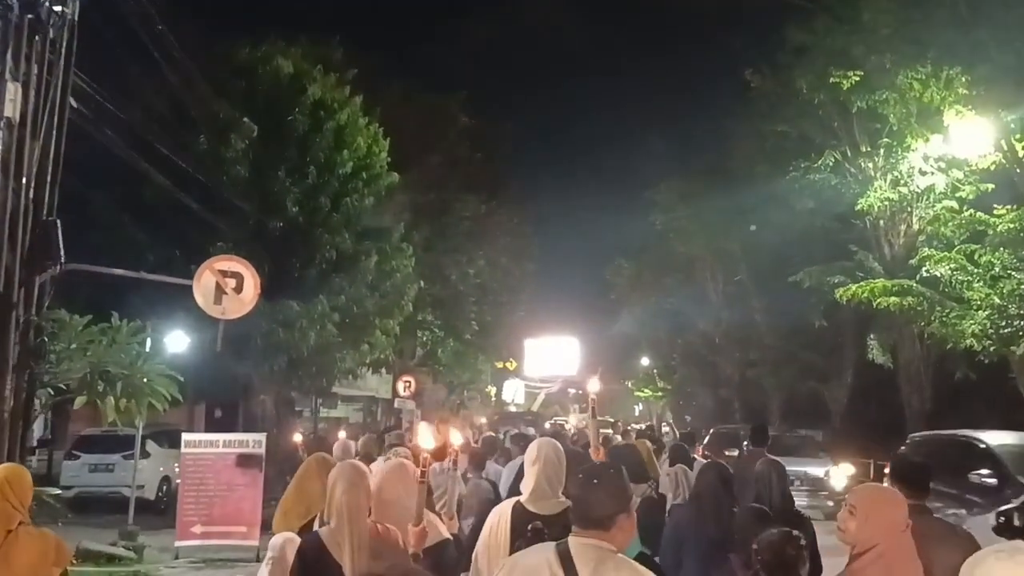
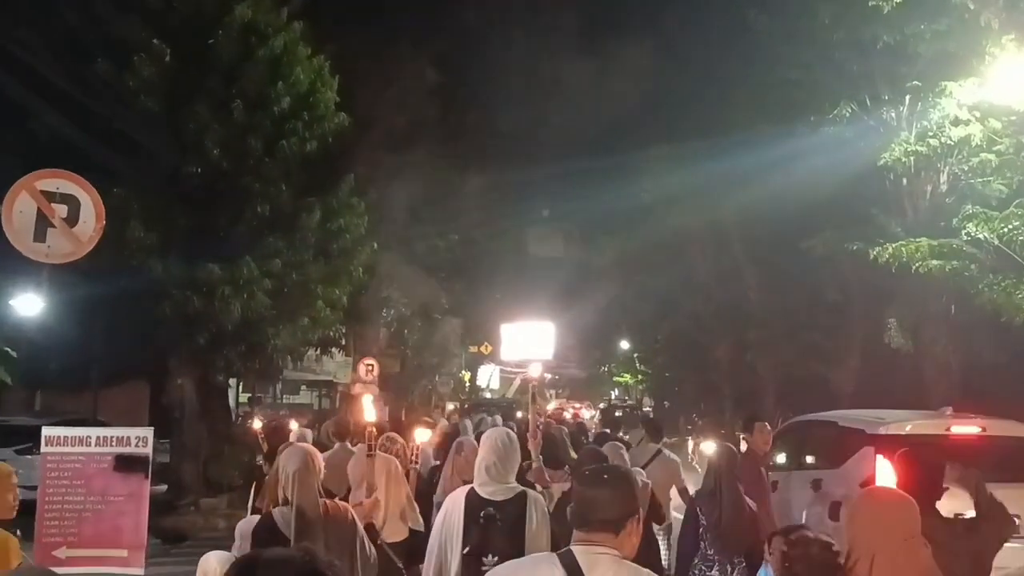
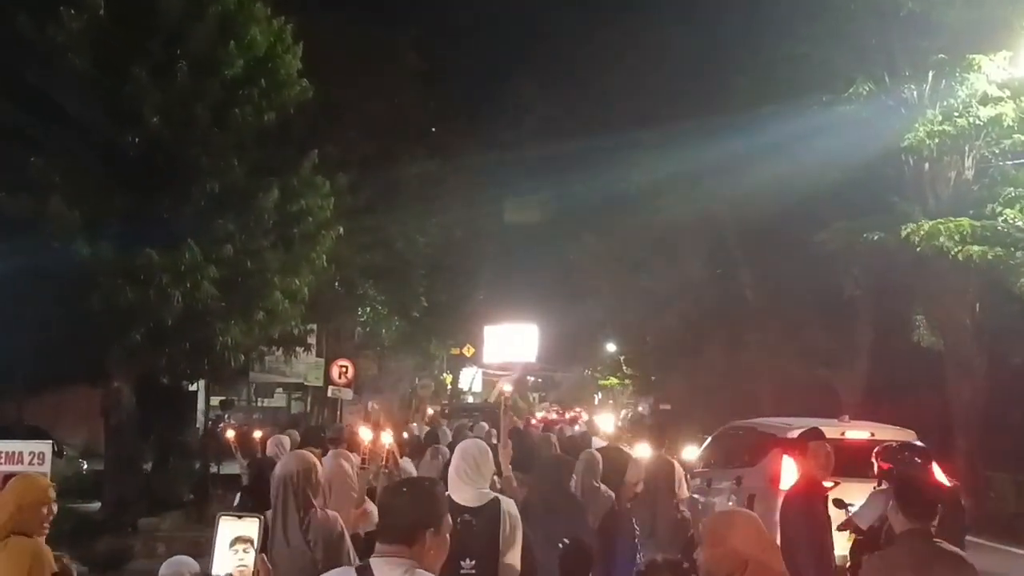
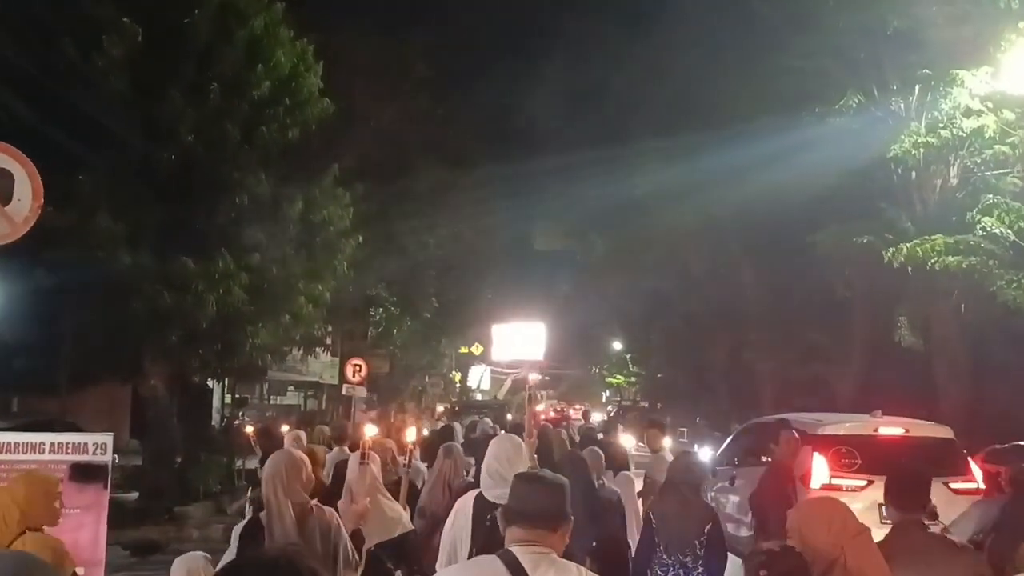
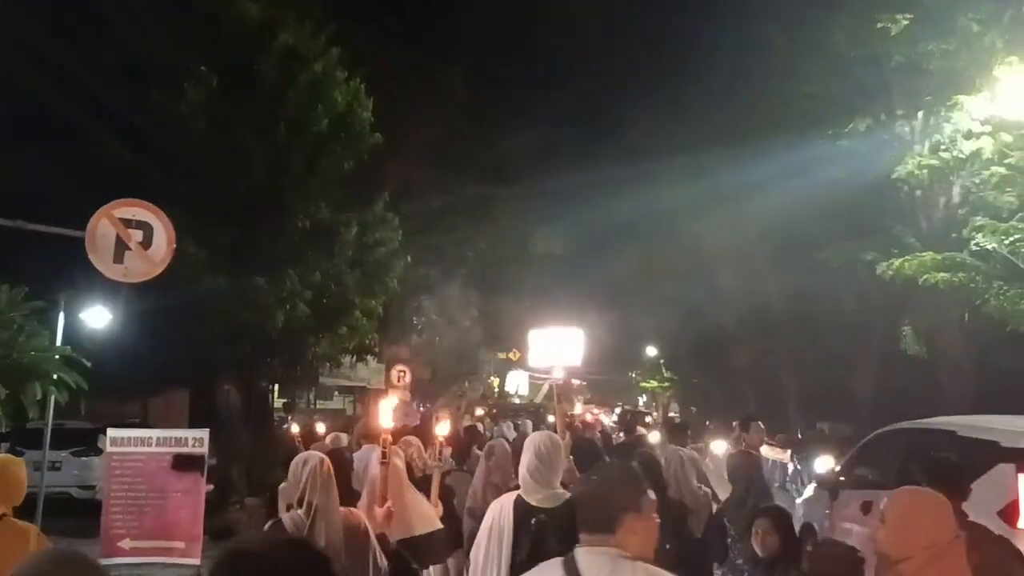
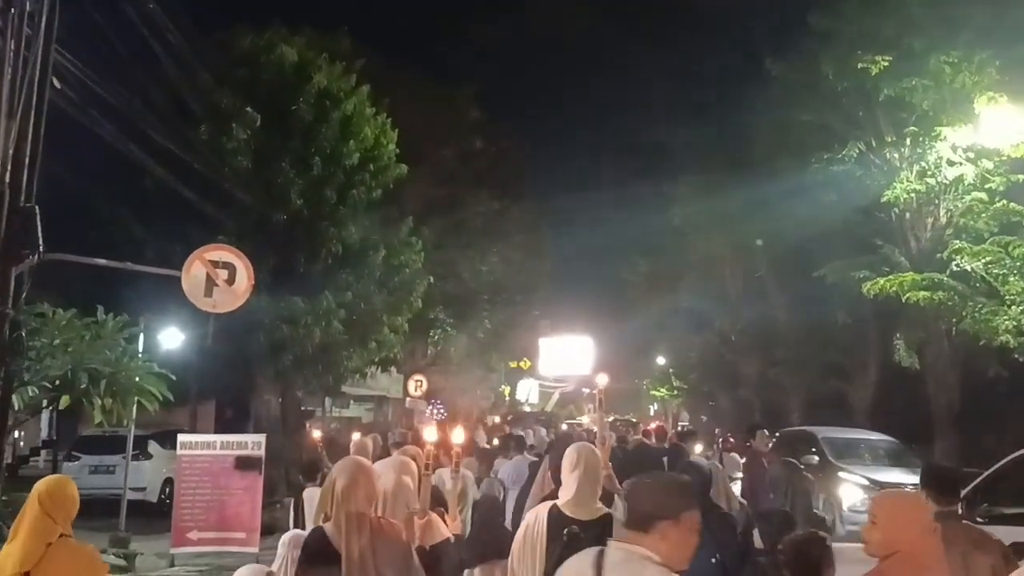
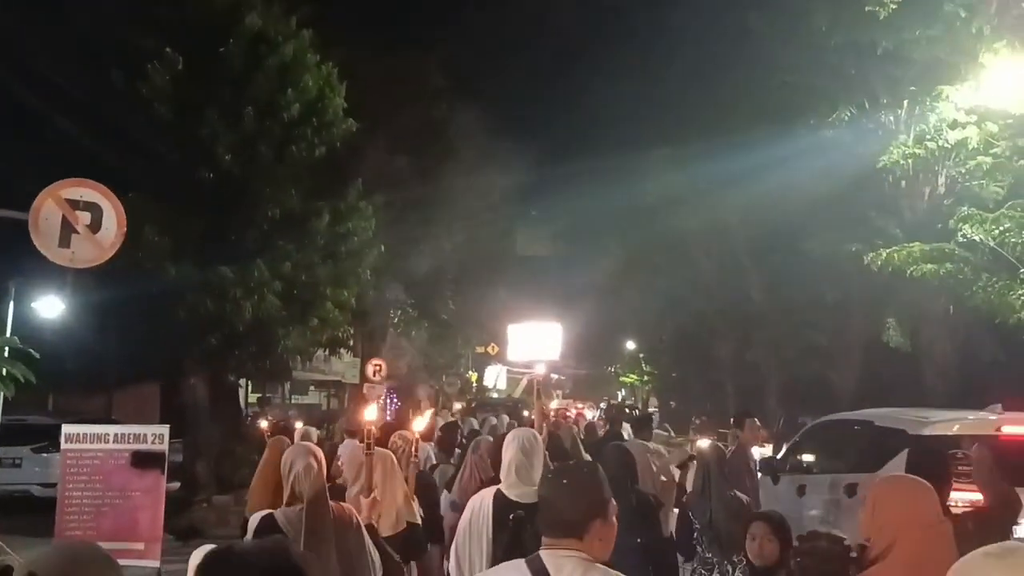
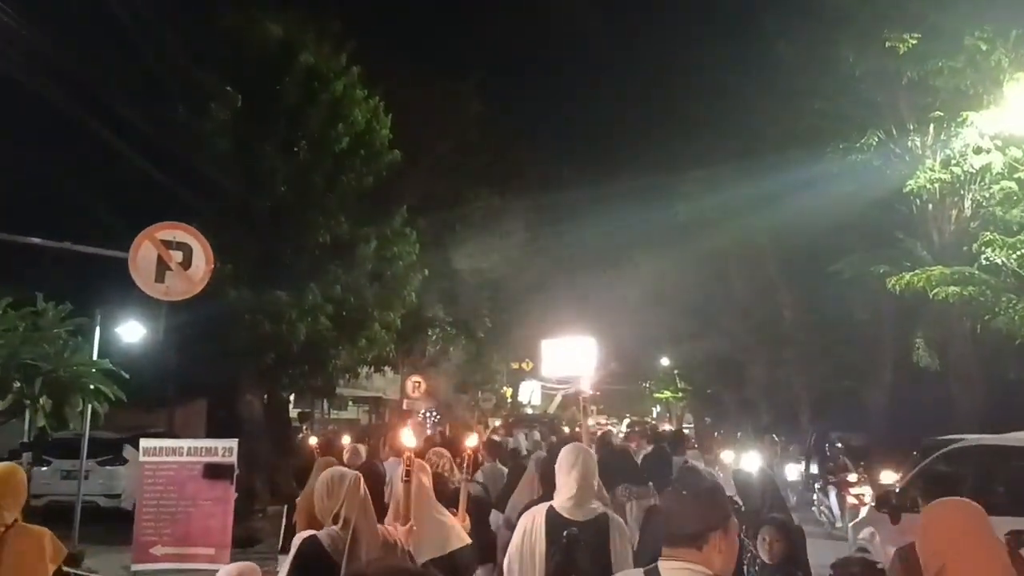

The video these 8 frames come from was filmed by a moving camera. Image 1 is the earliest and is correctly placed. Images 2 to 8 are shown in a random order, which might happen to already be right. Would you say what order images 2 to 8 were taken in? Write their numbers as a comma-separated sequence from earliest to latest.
6, 8, 5, 7, 2, 4, 3
